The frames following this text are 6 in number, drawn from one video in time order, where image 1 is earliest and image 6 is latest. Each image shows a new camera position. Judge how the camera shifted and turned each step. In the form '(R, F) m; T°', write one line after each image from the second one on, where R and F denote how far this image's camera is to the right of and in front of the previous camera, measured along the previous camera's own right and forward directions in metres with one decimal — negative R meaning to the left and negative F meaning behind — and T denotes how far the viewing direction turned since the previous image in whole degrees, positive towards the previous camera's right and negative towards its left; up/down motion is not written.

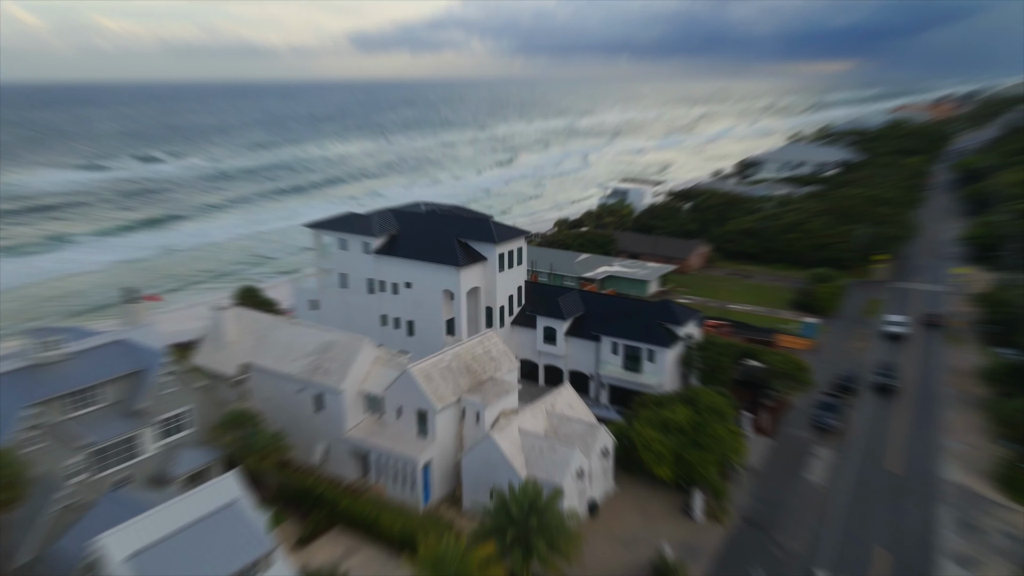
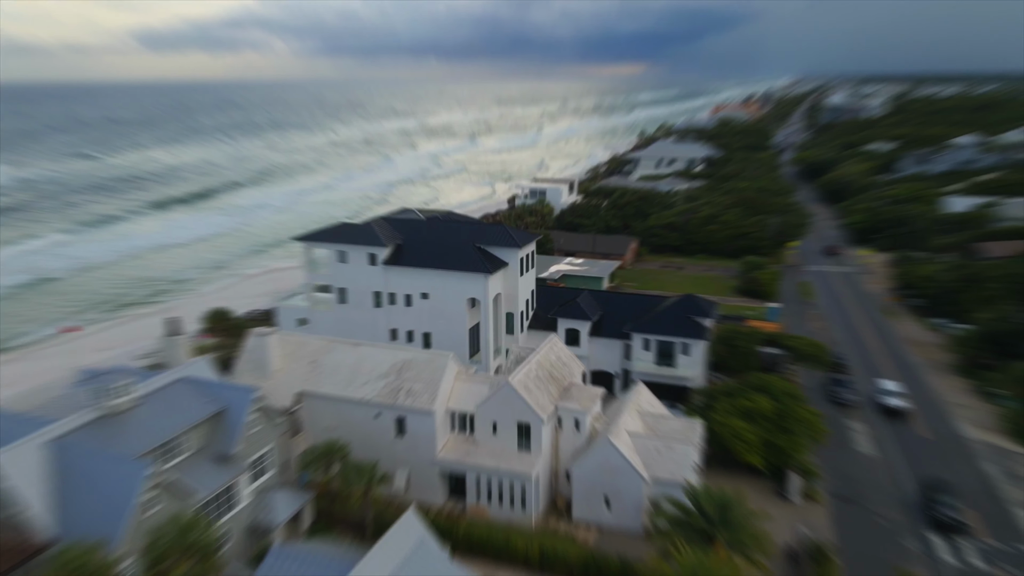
(-8.9, +1.6) m; +13°
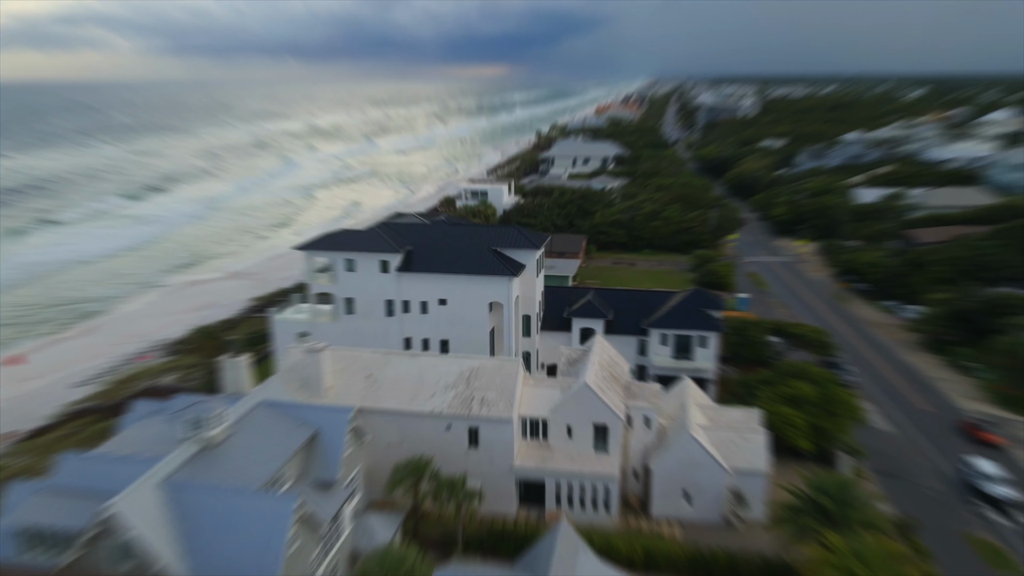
(-6.4, +0.9) m; +9°
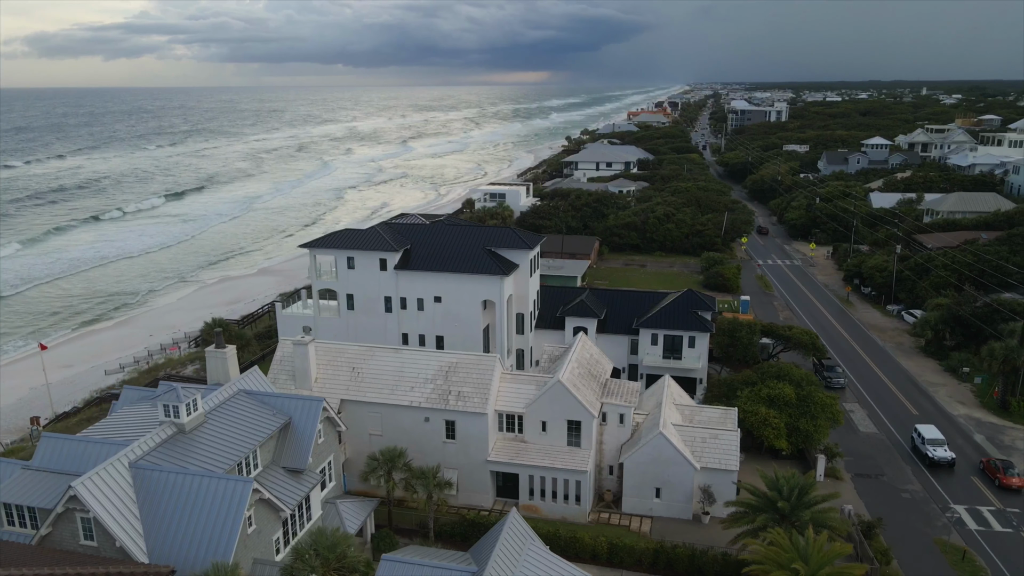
(+2.1, -0.9) m; -3°
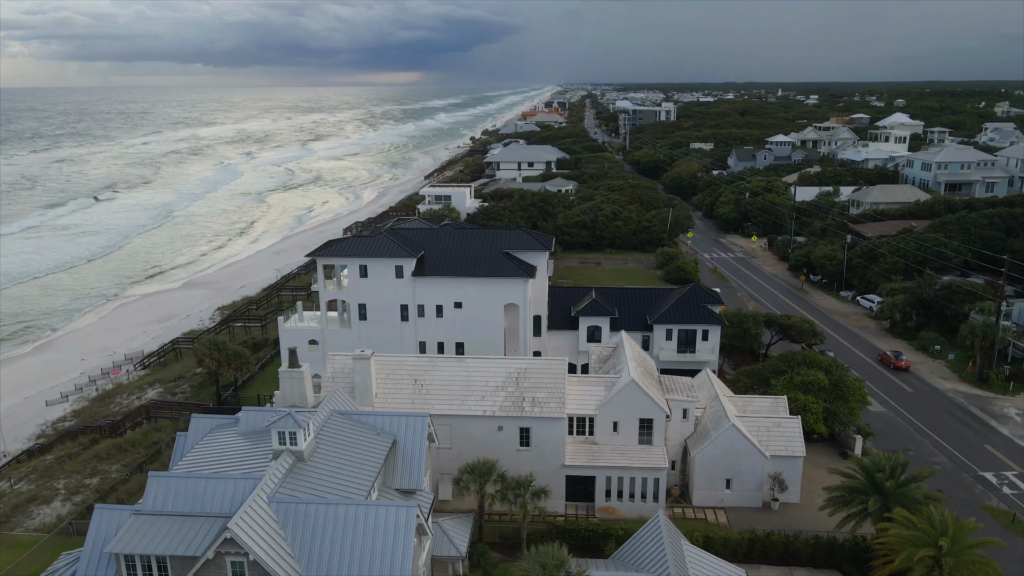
(-6.3, +0.9) m; +9°
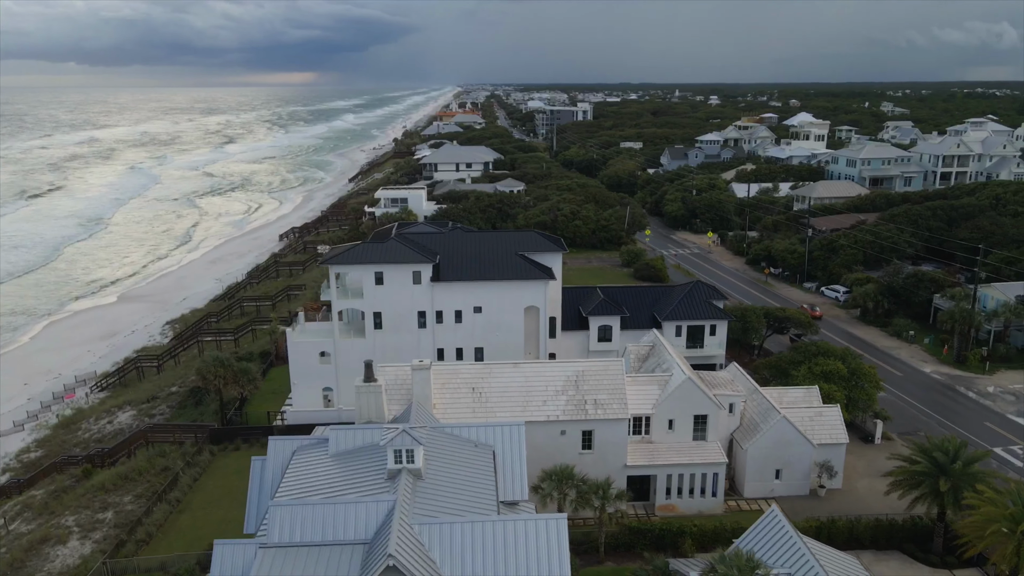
(-5.0, +0.7) m; +7°
